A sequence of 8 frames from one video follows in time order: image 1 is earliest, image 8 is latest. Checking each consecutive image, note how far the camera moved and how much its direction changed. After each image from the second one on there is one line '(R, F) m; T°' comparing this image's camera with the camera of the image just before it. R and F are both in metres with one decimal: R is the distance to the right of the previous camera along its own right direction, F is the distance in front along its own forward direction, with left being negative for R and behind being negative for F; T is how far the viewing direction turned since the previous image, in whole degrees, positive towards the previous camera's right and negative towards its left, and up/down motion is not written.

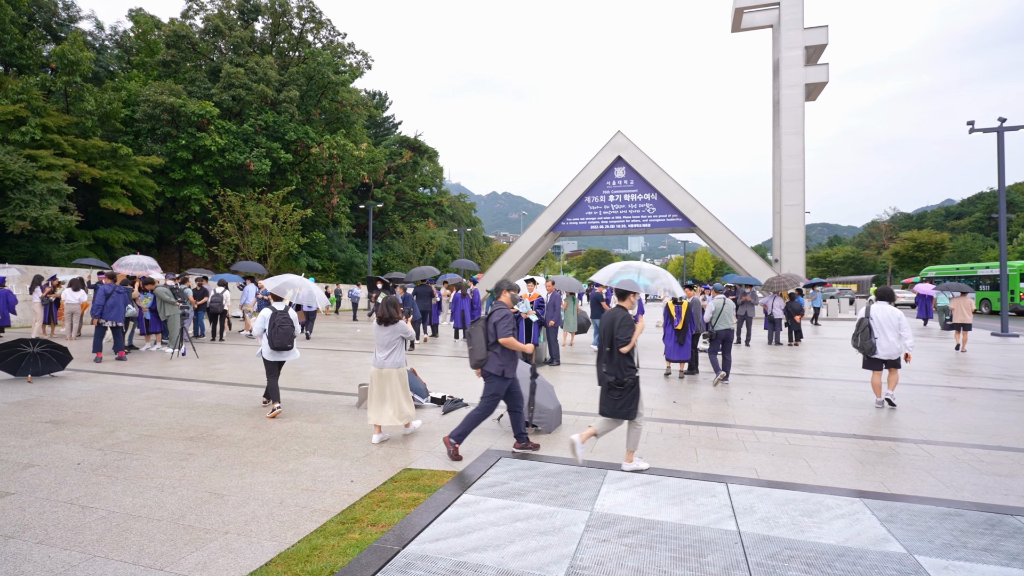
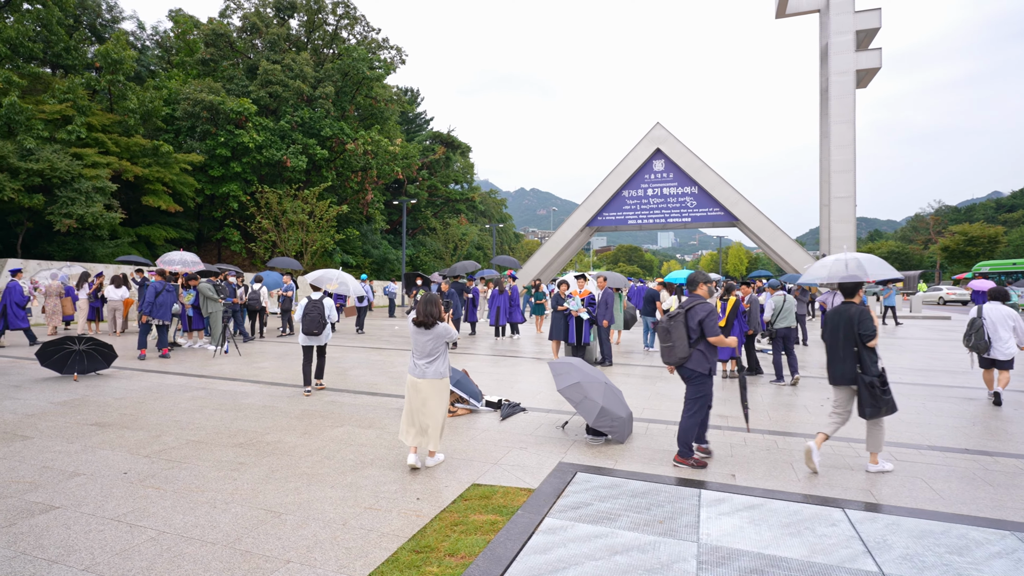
(-0.4, +0.5) m; -3°
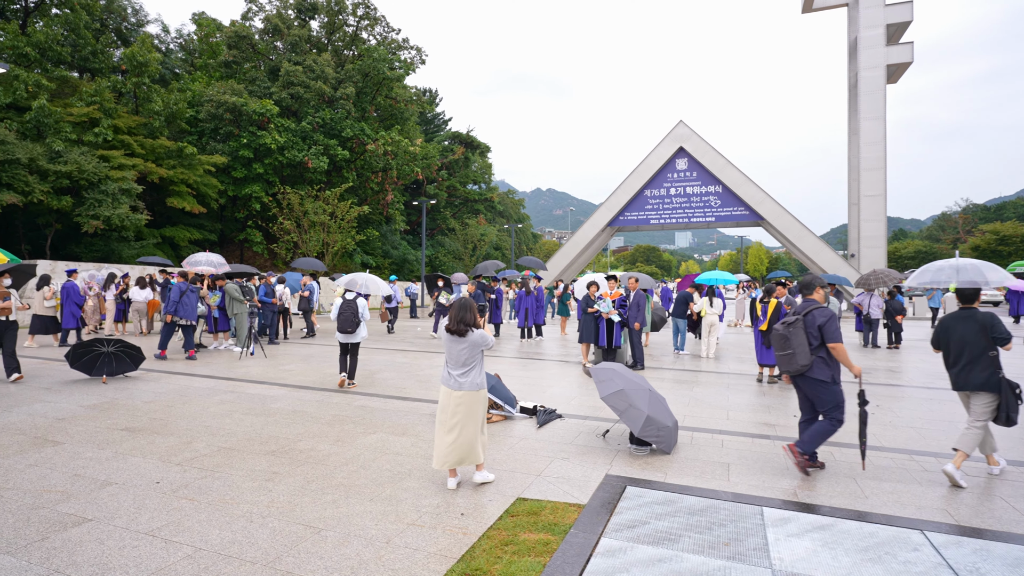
(-0.3, +0.2) m; -2°
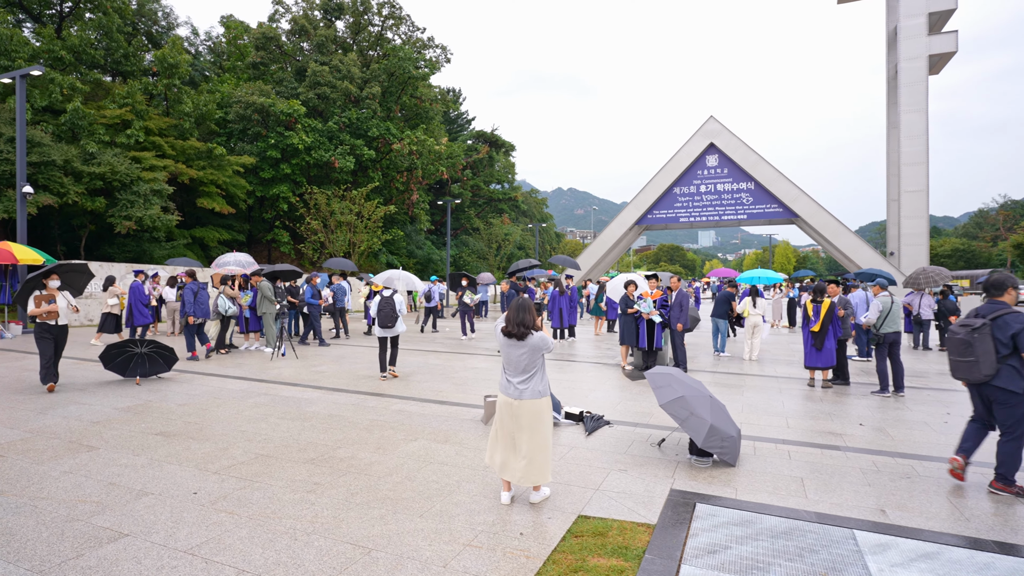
(-0.3, +0.4) m; -2°
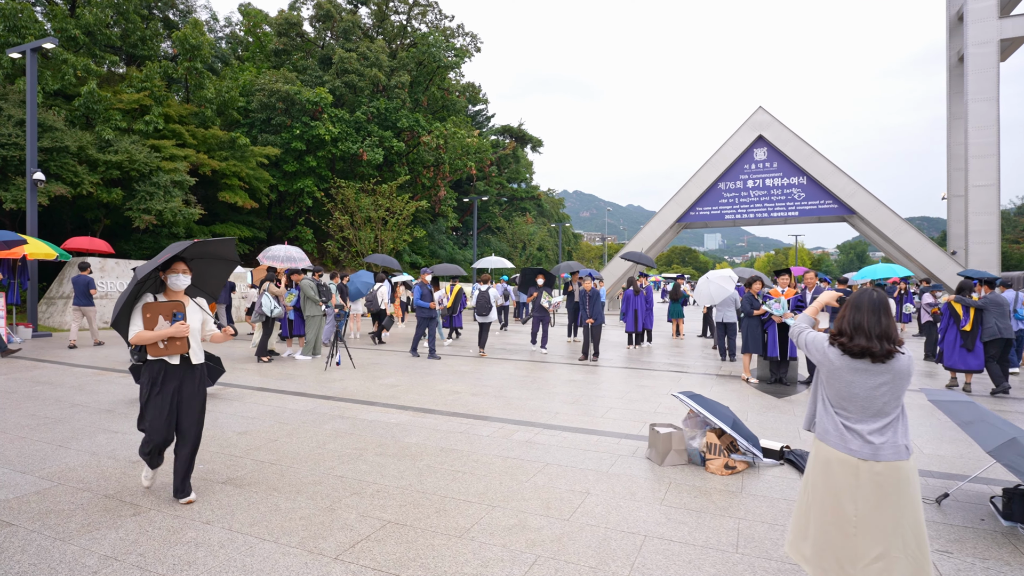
(-1.6, +1.7) m; 0°
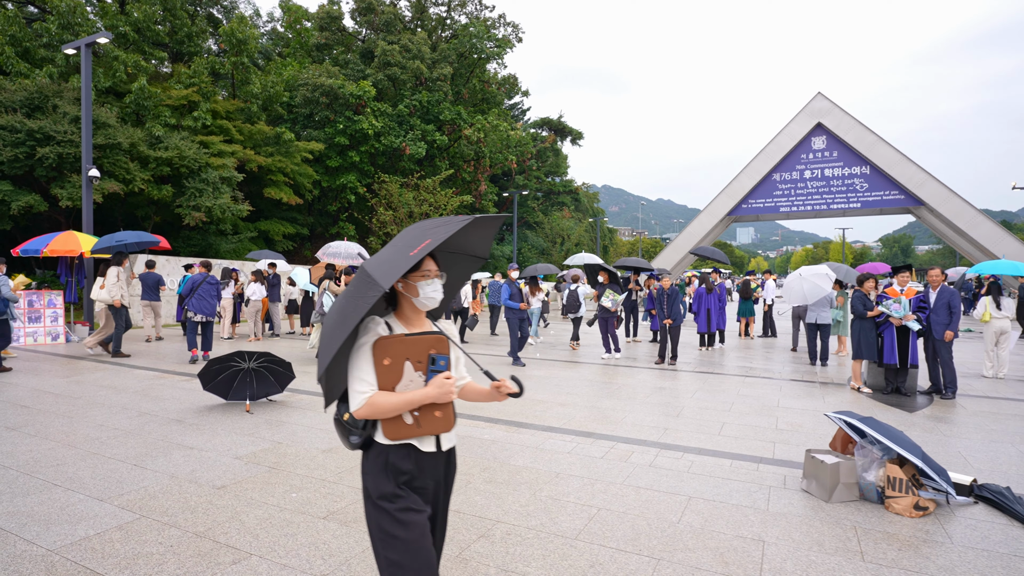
(-0.8, +0.7) m; -3°
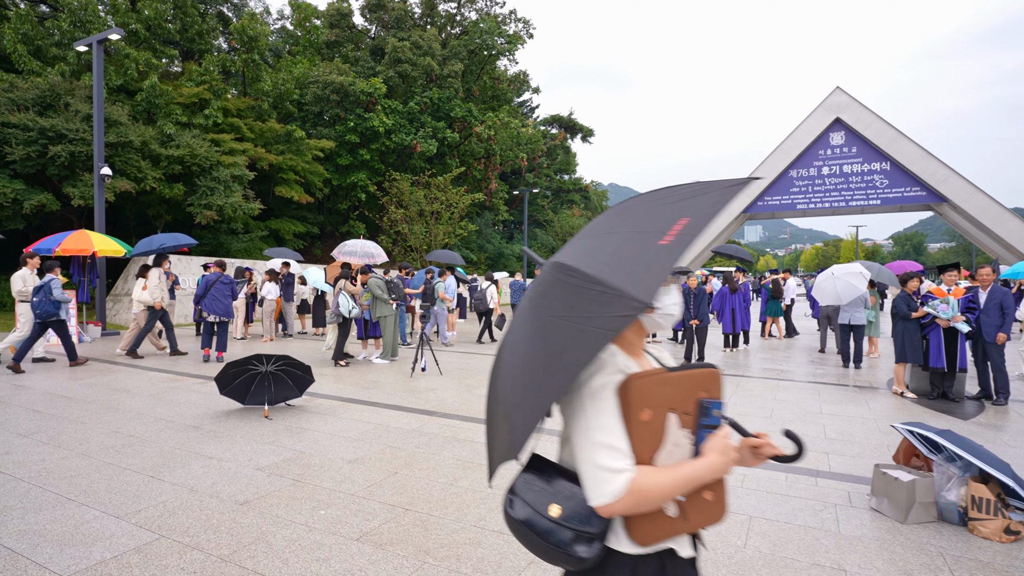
(-0.3, +0.3) m; -1°
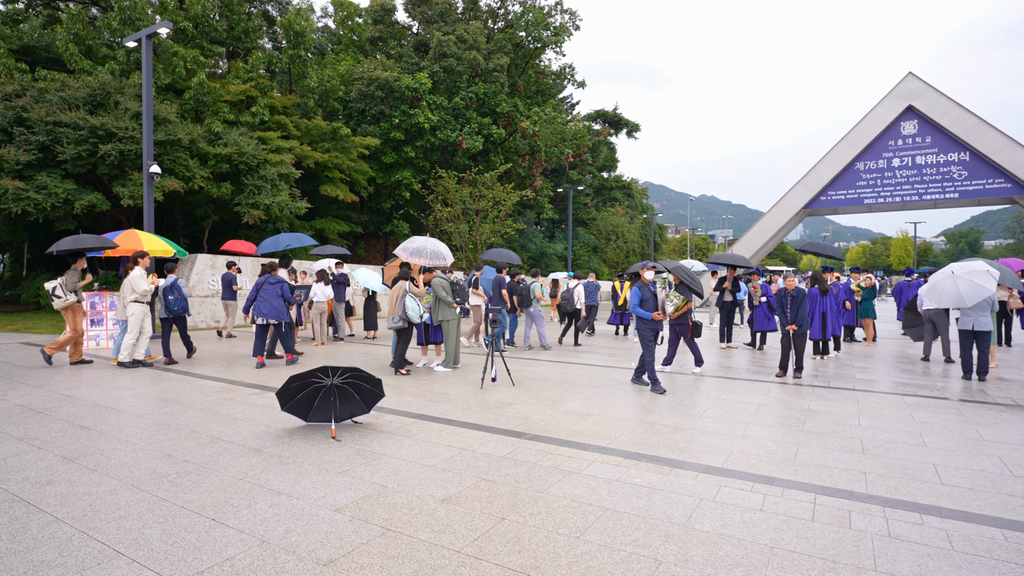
(-0.7, +0.9) m; -3°
